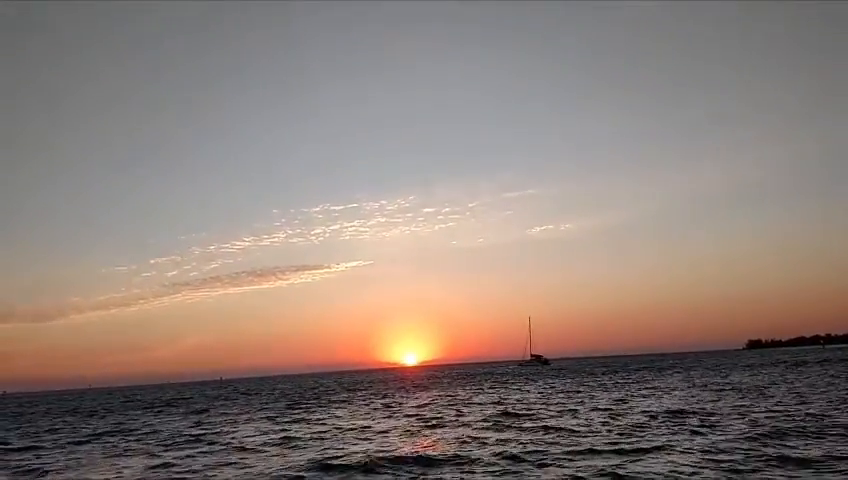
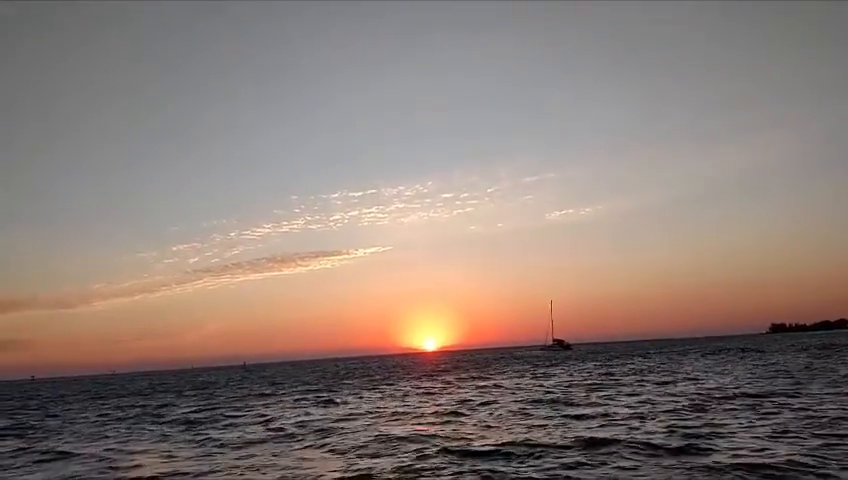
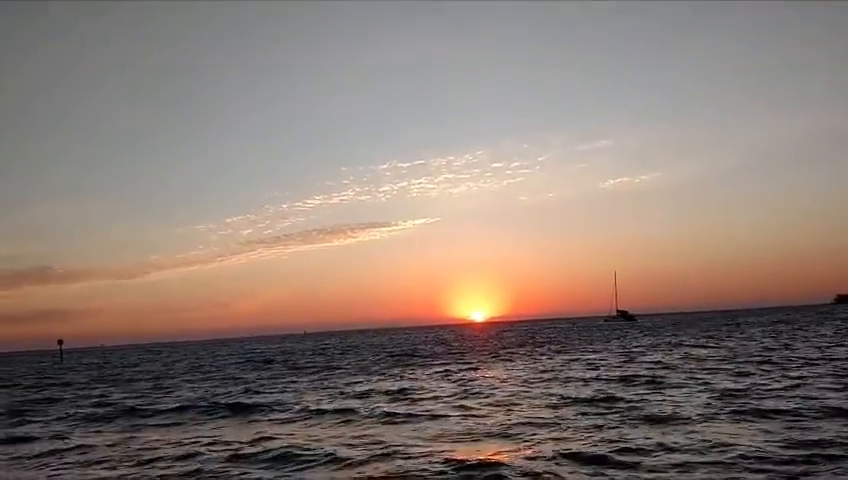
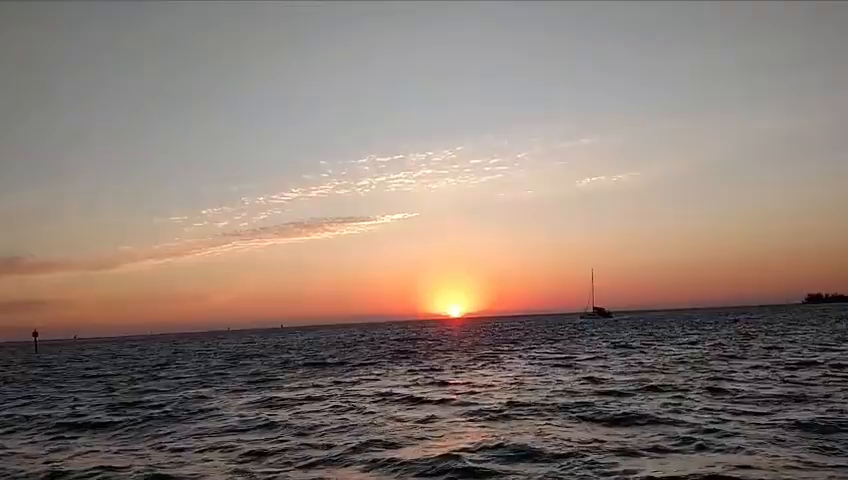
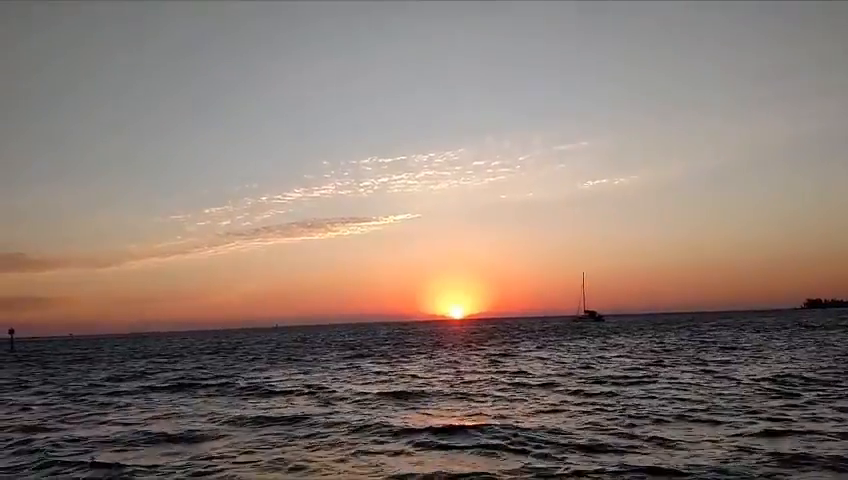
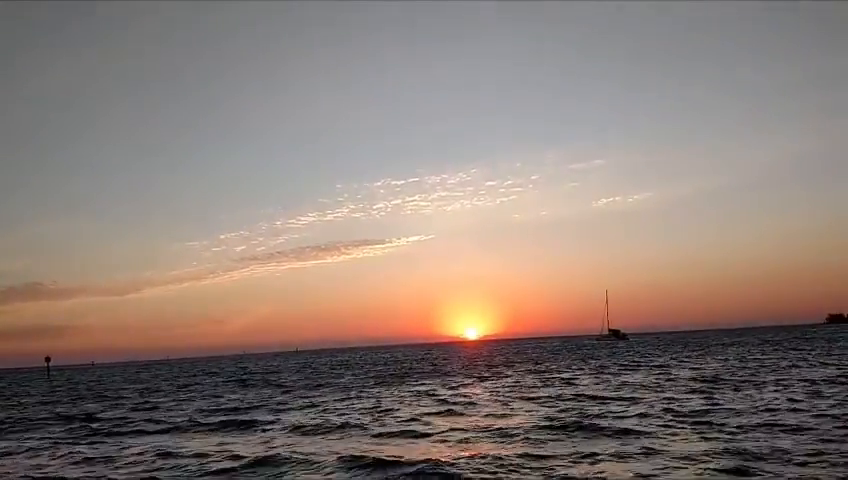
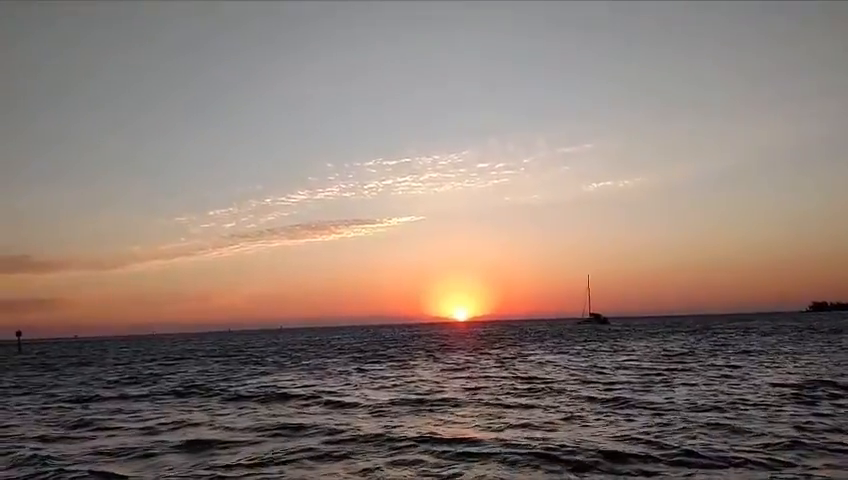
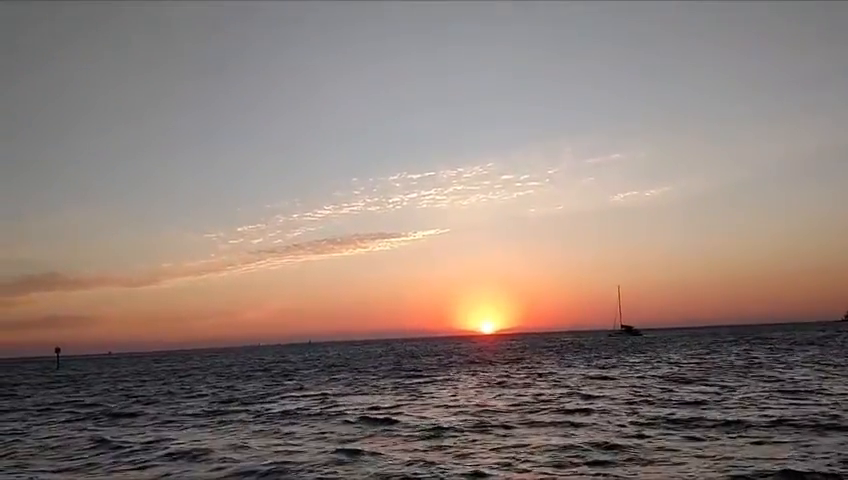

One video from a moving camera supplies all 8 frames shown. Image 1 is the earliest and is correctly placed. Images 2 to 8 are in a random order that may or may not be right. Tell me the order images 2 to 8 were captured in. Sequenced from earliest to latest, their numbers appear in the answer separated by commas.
2, 5, 7, 8, 6, 3, 4
